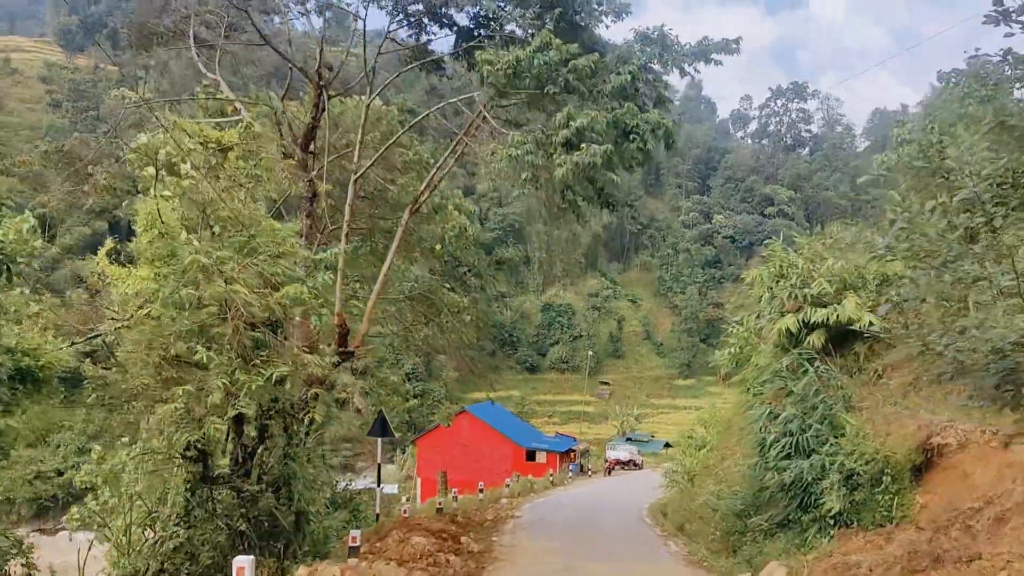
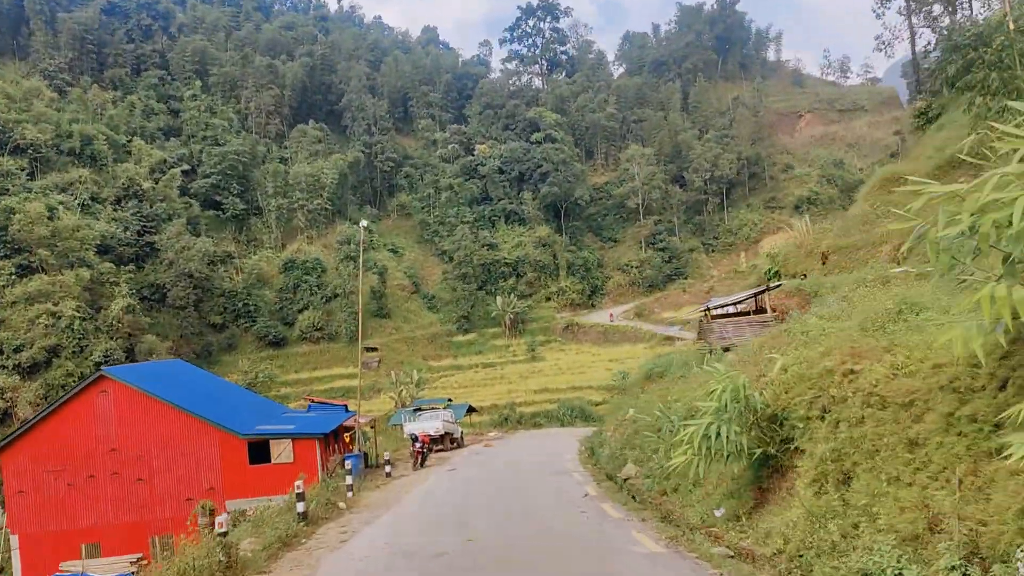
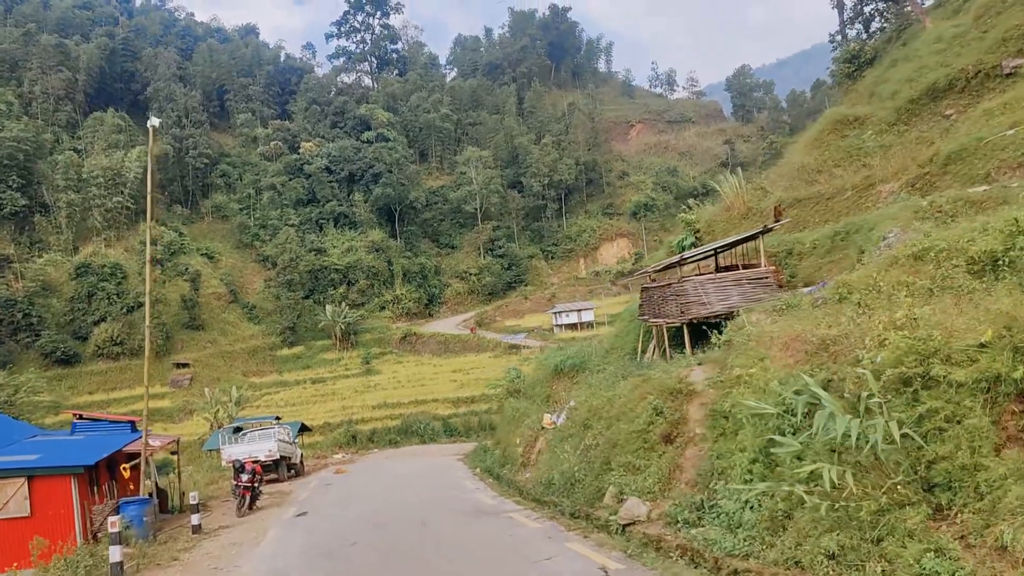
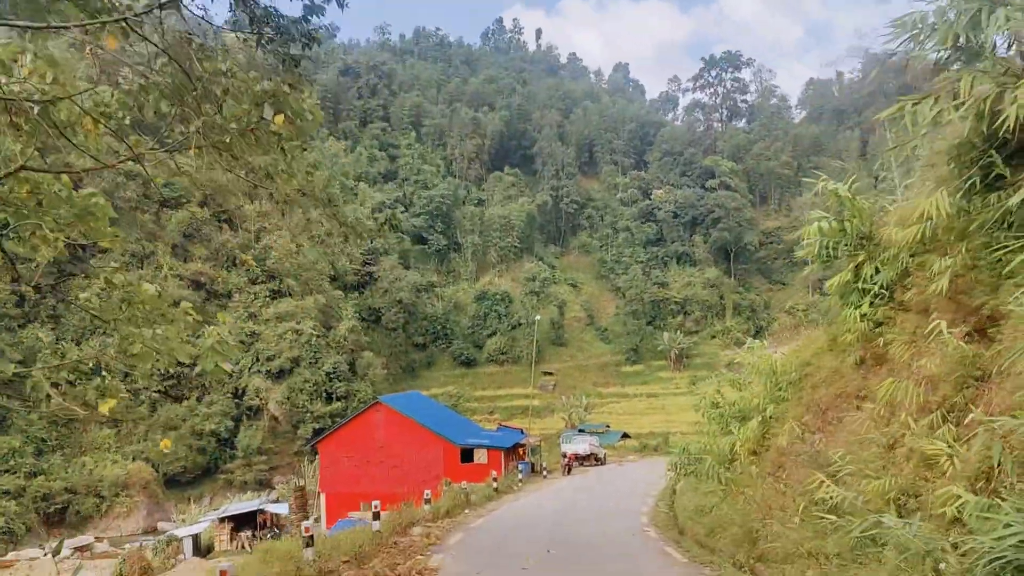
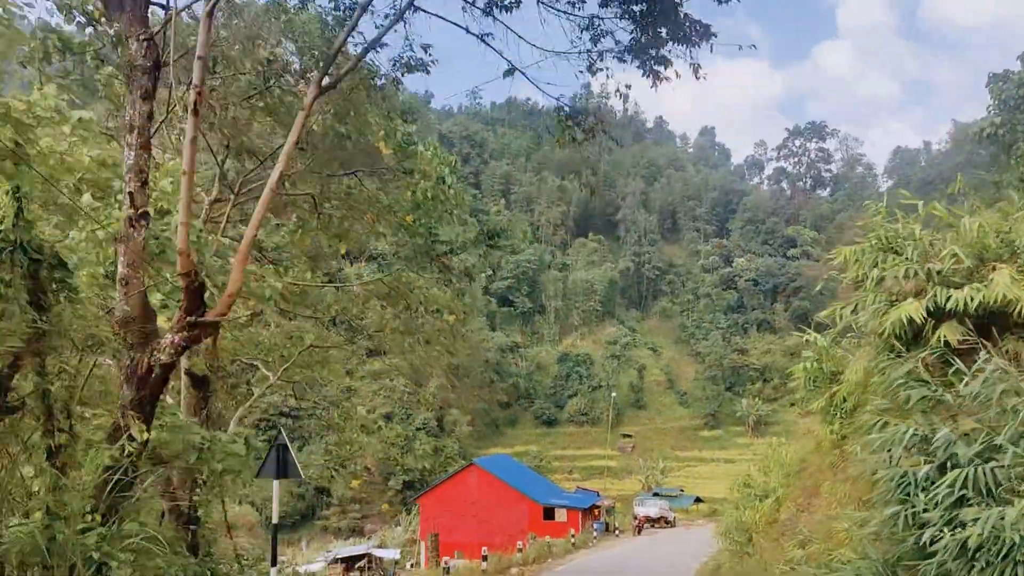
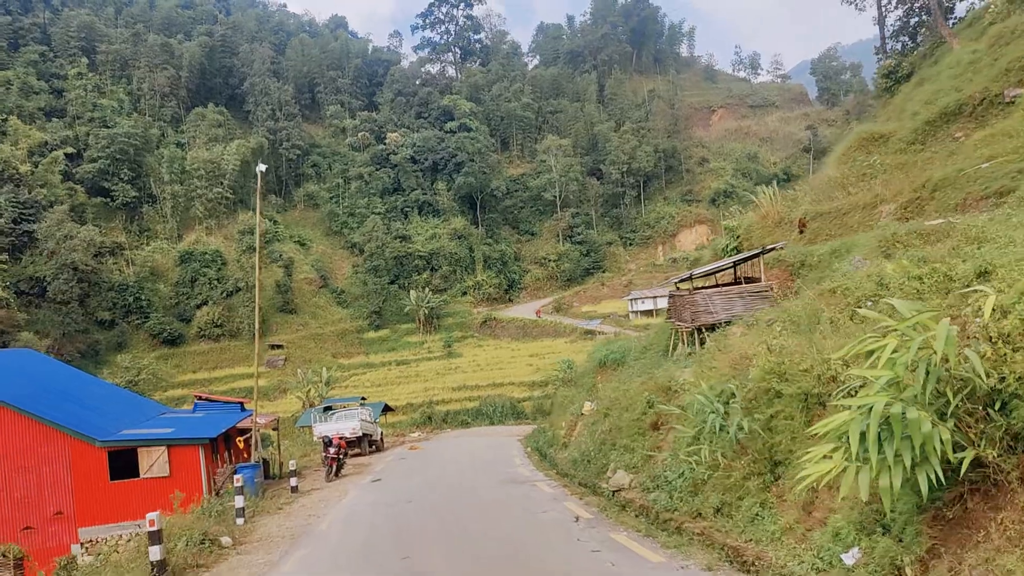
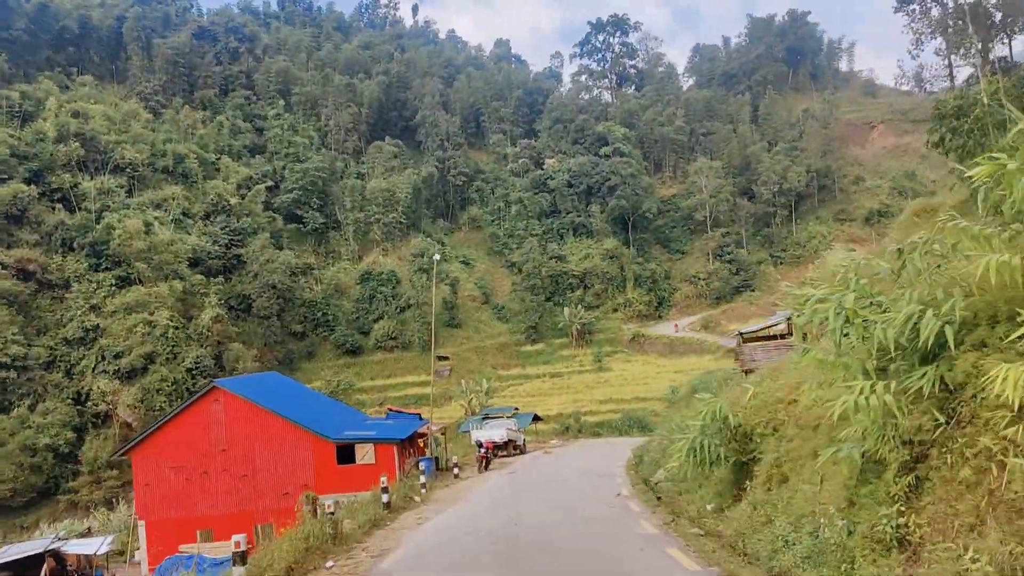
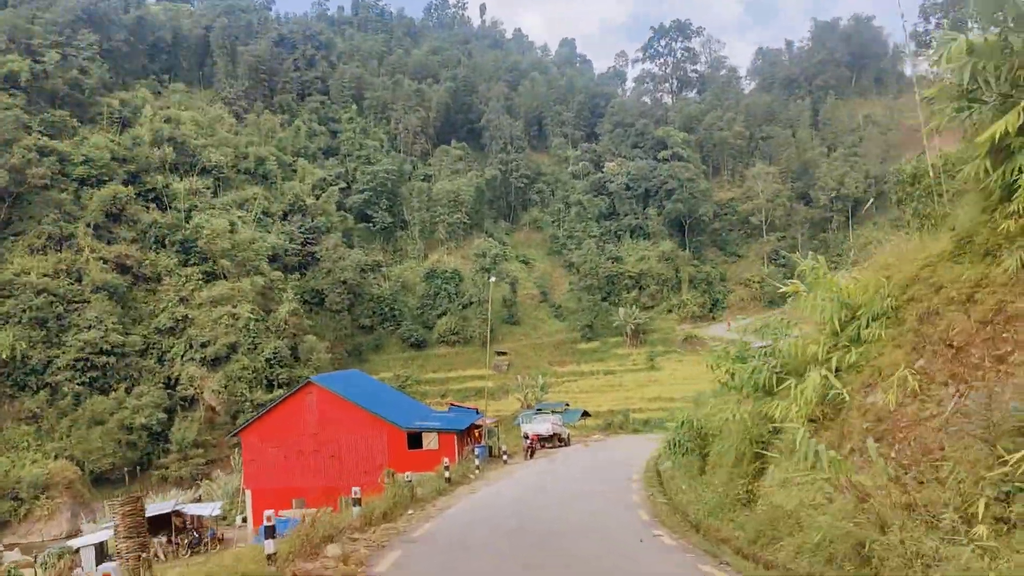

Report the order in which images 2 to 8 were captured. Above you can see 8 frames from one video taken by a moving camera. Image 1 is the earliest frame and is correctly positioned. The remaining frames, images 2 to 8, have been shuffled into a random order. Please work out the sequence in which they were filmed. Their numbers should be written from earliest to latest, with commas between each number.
5, 4, 8, 7, 2, 6, 3
